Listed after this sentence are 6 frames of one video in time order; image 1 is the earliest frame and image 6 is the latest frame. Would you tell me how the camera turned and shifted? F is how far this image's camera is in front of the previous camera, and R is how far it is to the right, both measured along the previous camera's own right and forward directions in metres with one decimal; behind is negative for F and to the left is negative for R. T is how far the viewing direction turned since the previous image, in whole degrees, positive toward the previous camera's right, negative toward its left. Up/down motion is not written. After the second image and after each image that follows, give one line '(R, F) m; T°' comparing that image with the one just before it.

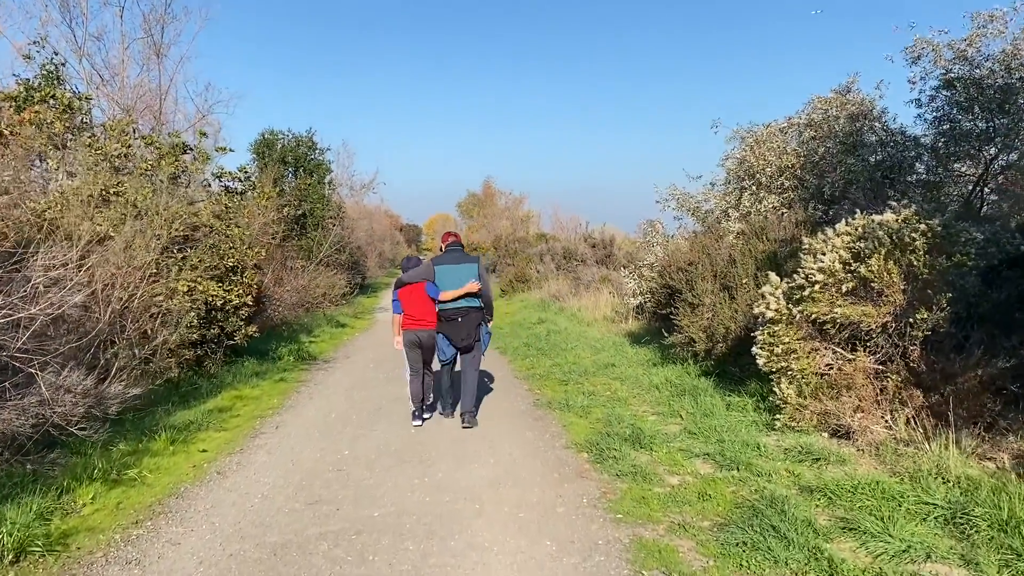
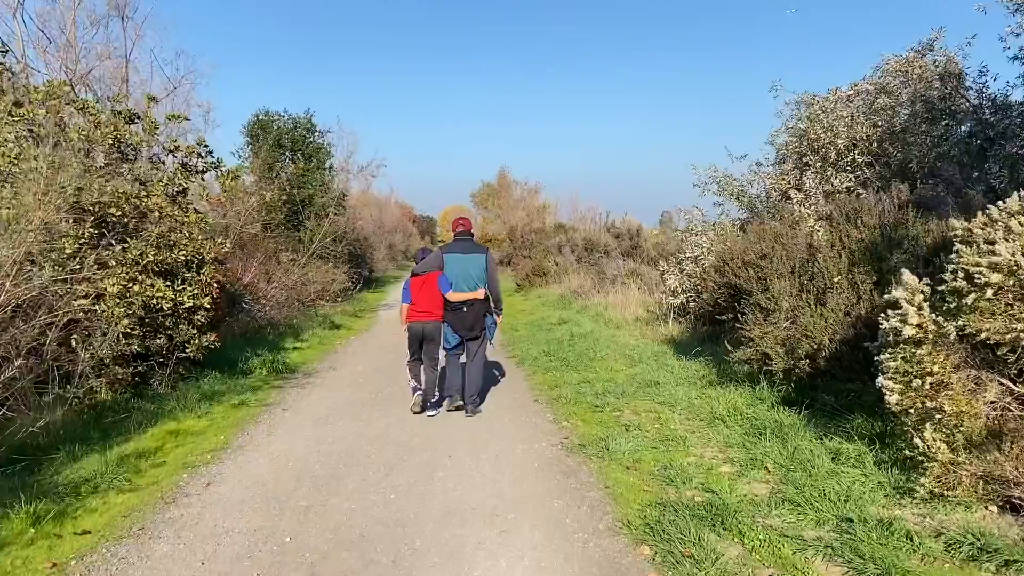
(0.0, +1.8) m; -1°
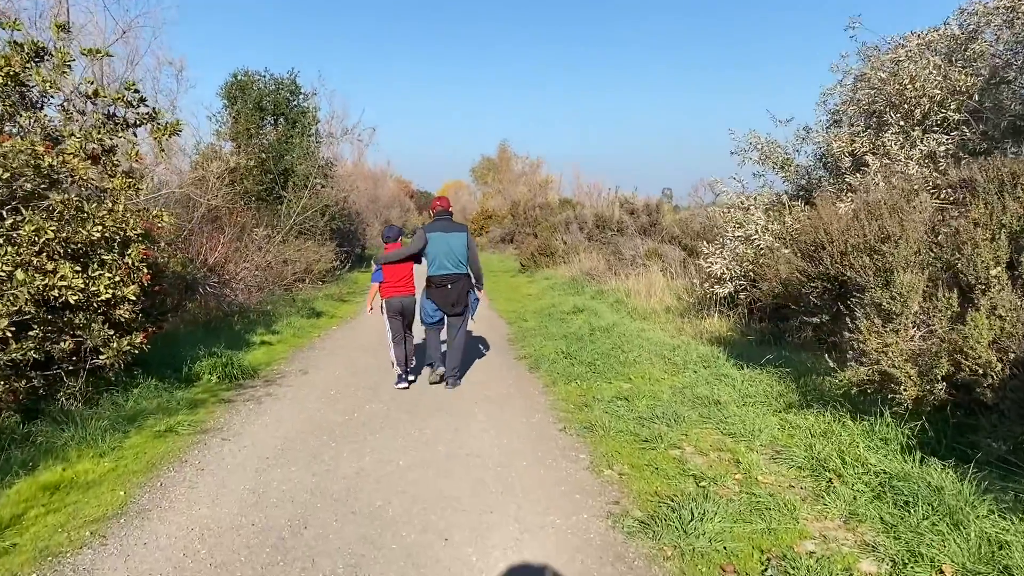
(-0.1, +1.7) m; 0°
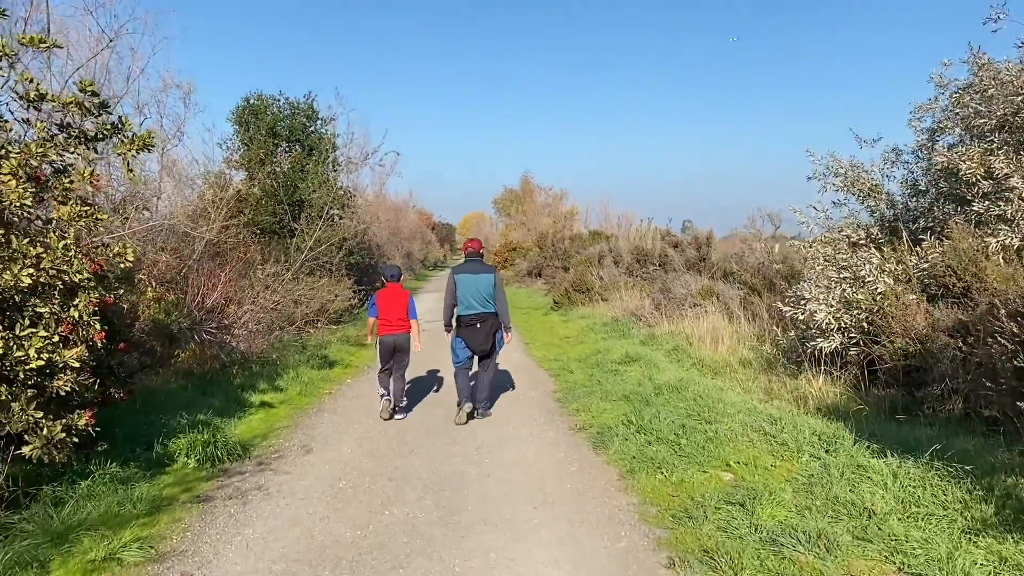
(-0.3, +1.5) m; -1°
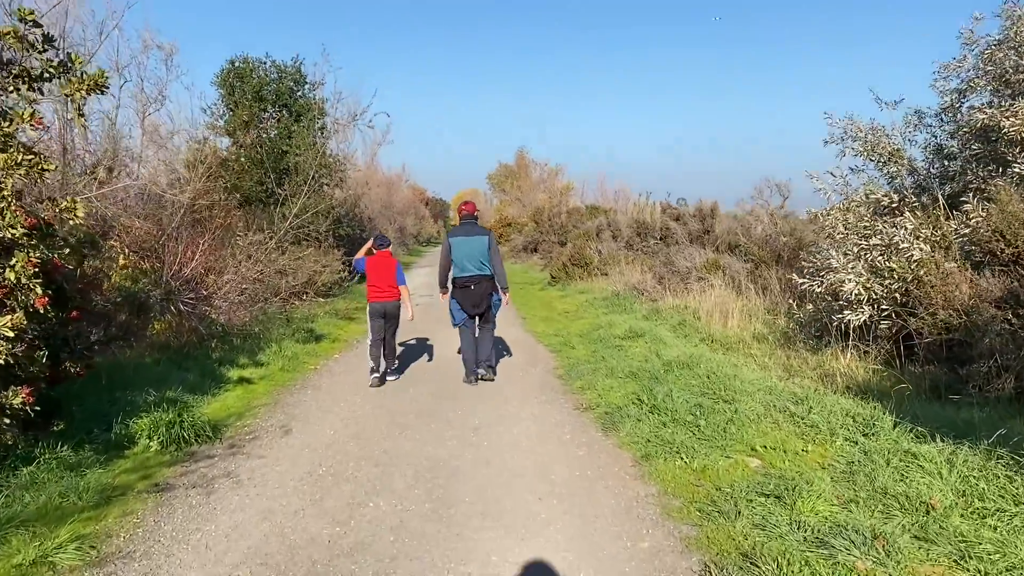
(0.0, +0.6) m; 0°
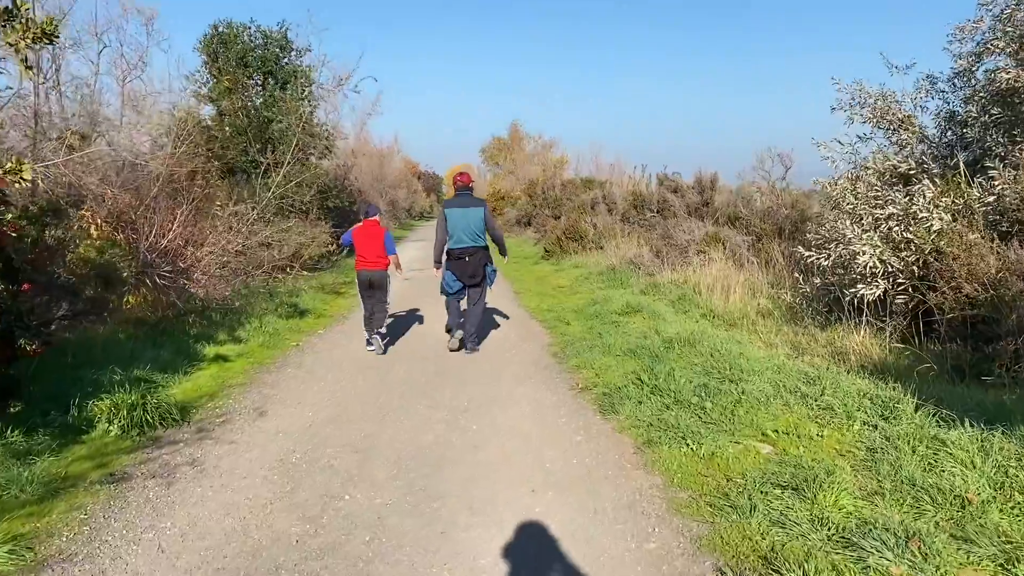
(0.0, +0.4) m; 0°
